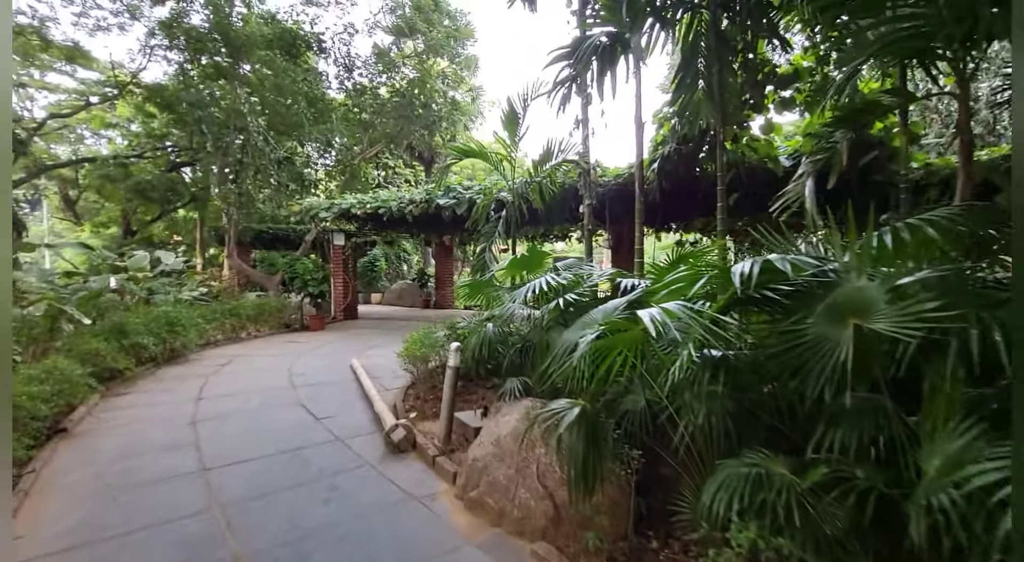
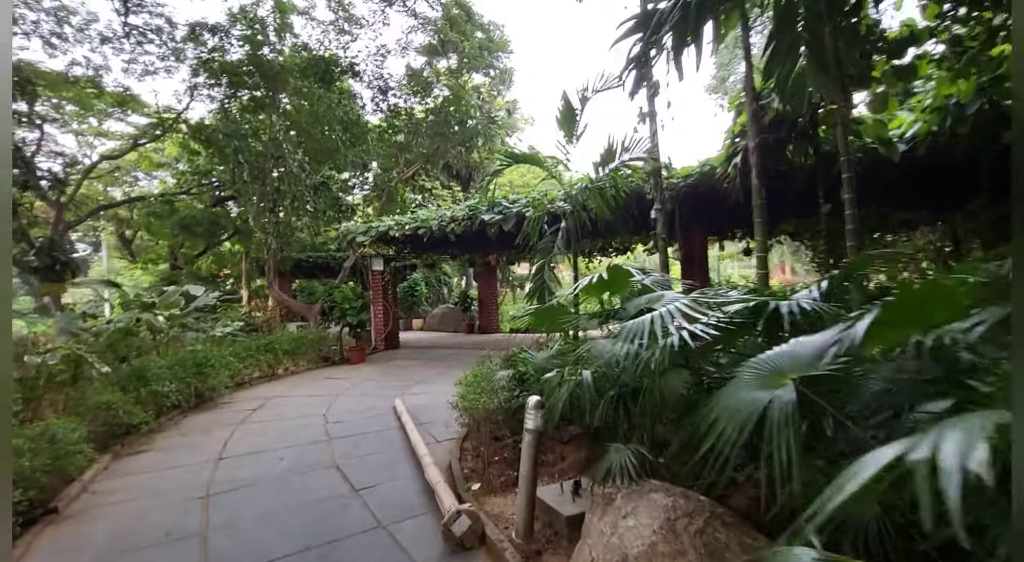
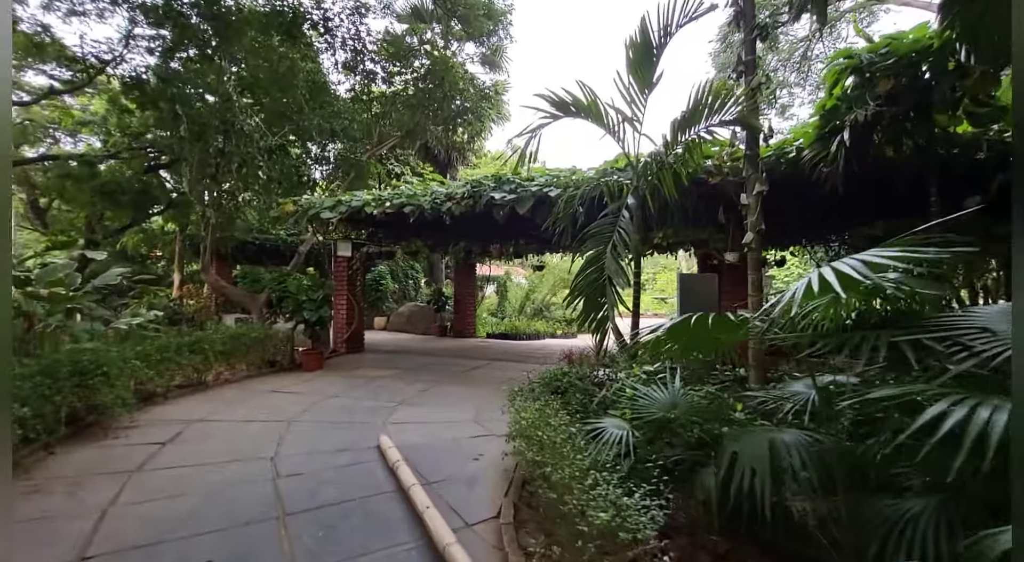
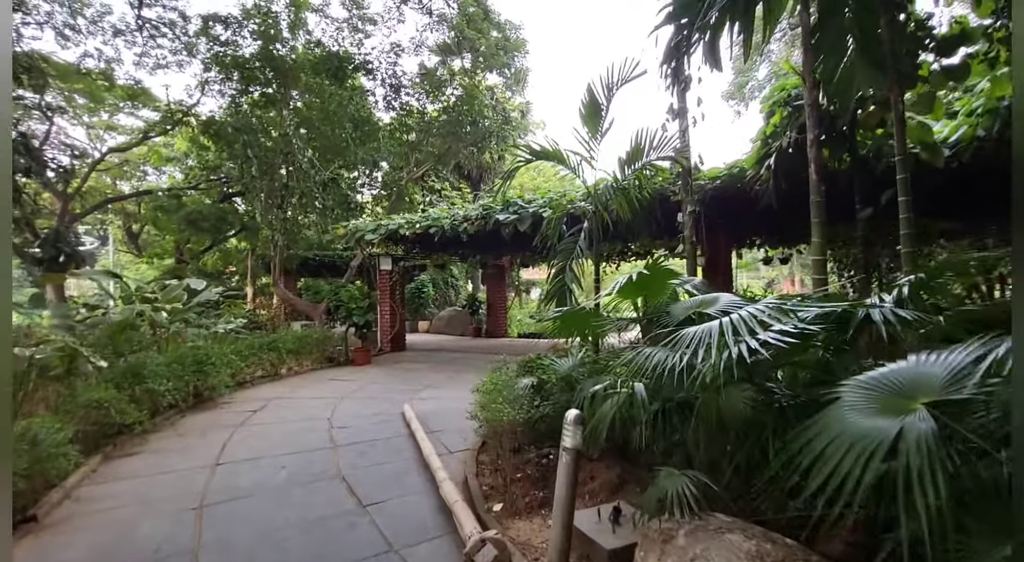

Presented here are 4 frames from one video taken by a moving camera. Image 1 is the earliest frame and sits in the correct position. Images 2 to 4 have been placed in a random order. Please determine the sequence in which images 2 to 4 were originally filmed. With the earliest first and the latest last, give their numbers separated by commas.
2, 4, 3
